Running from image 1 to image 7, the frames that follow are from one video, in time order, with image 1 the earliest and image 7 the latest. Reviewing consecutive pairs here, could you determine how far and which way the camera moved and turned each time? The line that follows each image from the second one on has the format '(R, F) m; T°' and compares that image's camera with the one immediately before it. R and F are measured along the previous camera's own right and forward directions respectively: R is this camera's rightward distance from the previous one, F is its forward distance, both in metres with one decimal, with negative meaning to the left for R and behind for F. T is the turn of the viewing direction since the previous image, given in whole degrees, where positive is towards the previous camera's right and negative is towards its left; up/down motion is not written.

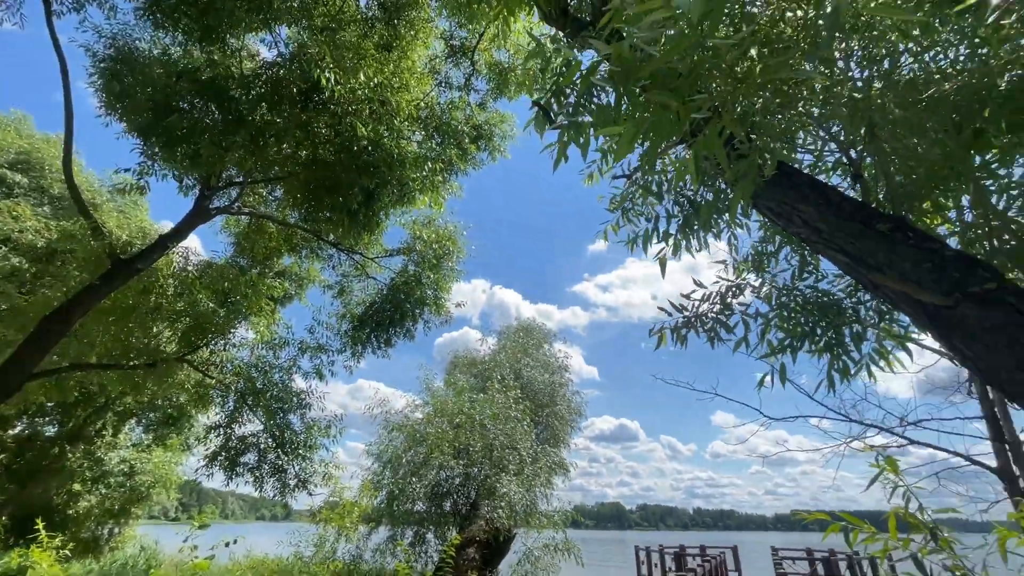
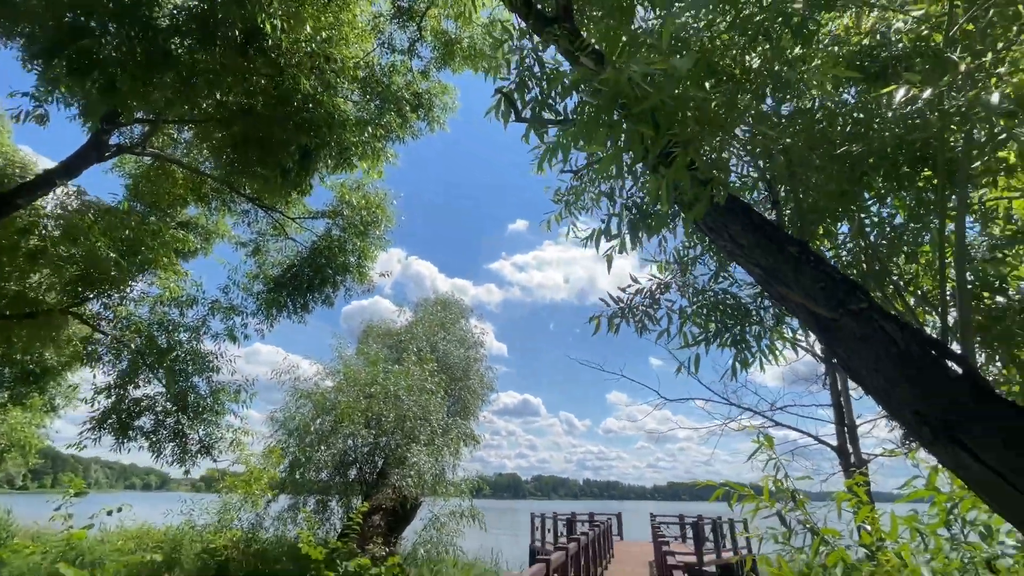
(-0.2, -0.1) m; +10°
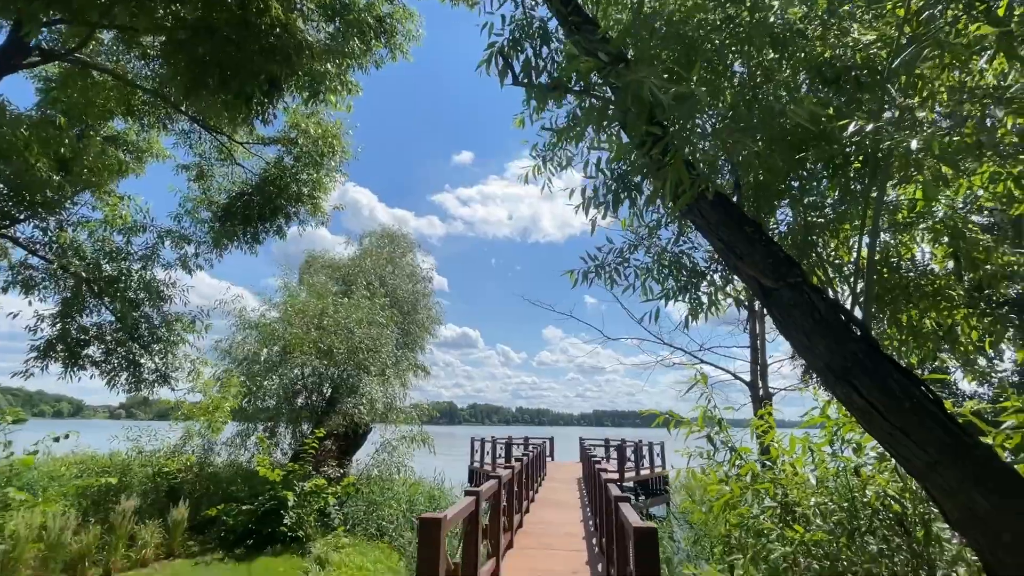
(-0.3, -0.3) m; +7°
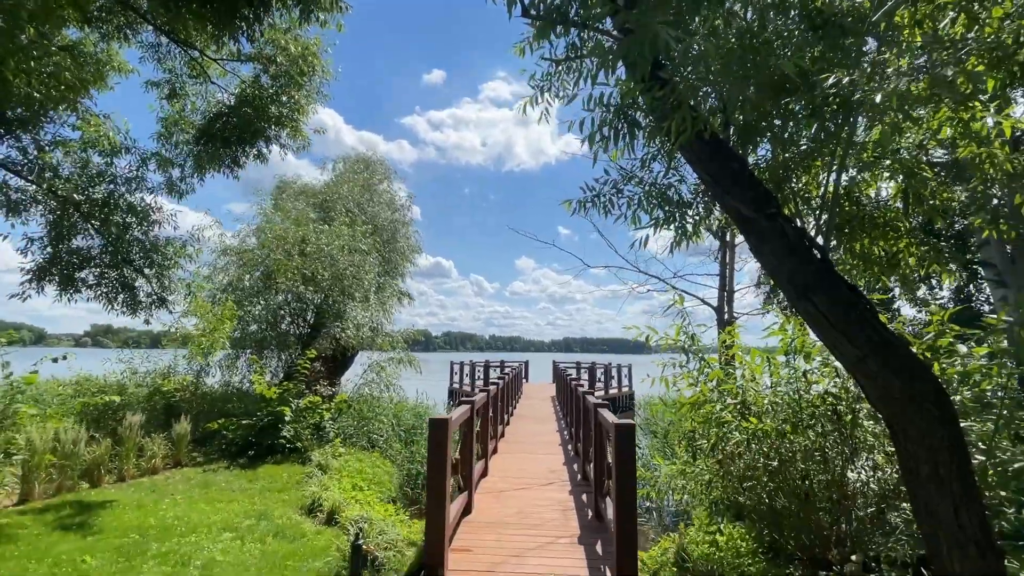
(-0.2, -0.3) m; +3°
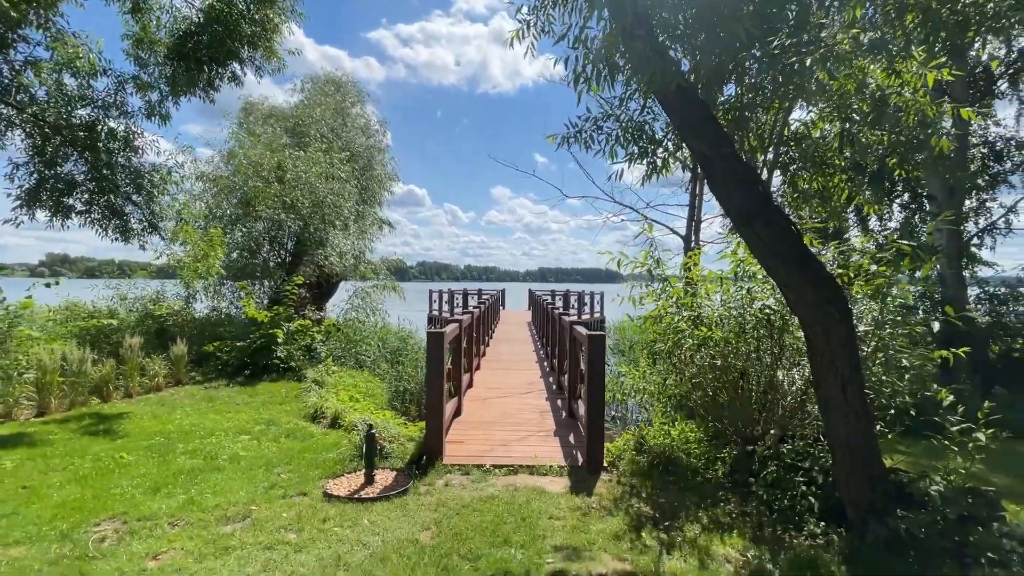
(-0.1, -0.4) m; +3°
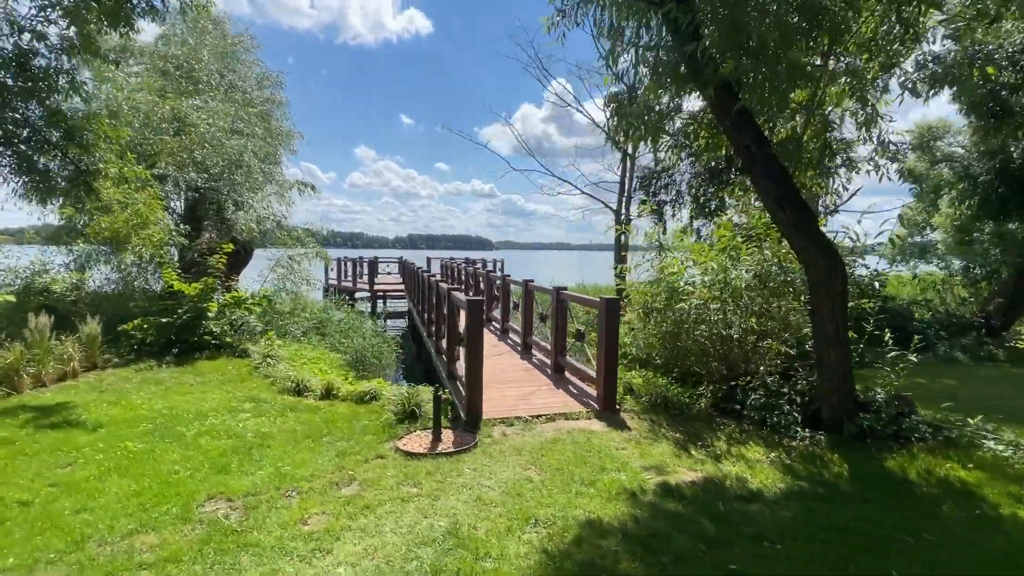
(-1.6, -0.2) m; +16°
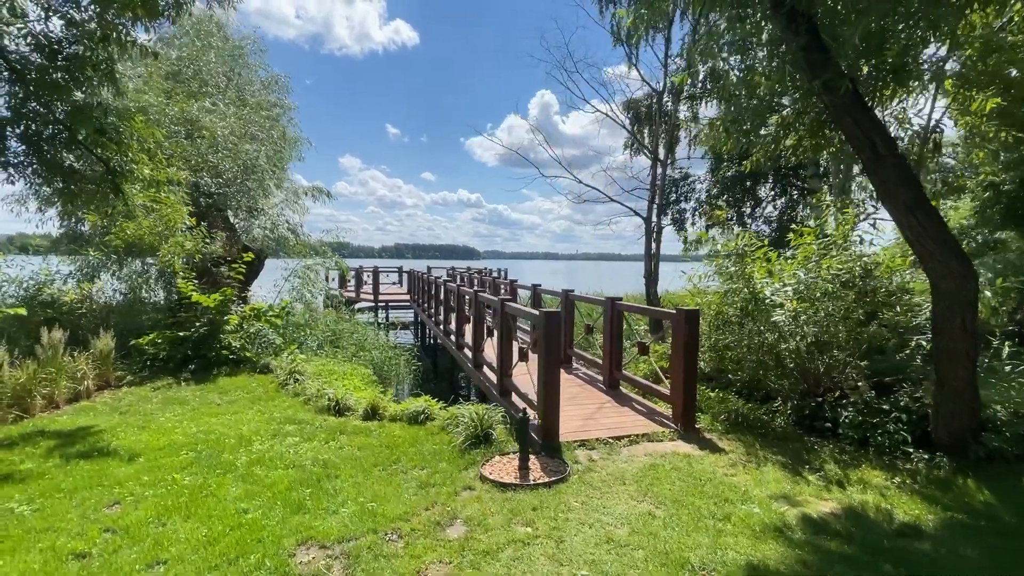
(-0.9, +0.4) m; +2°
